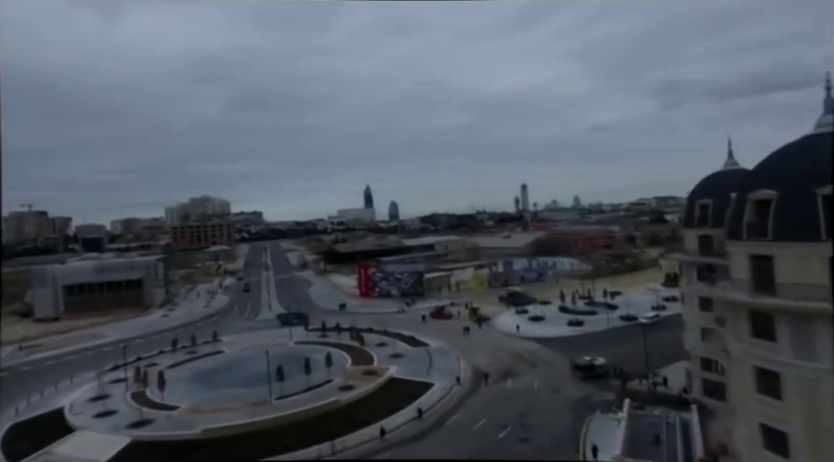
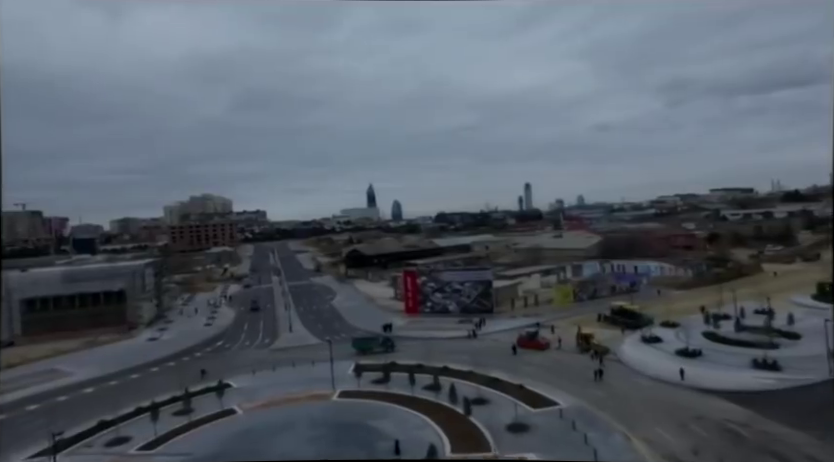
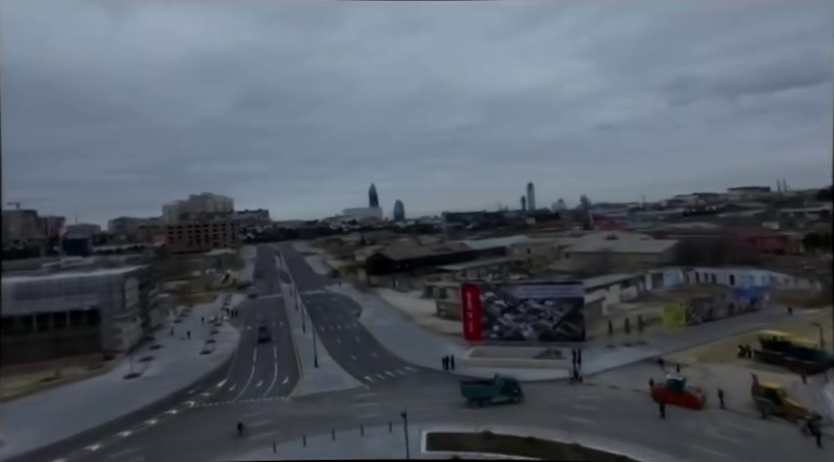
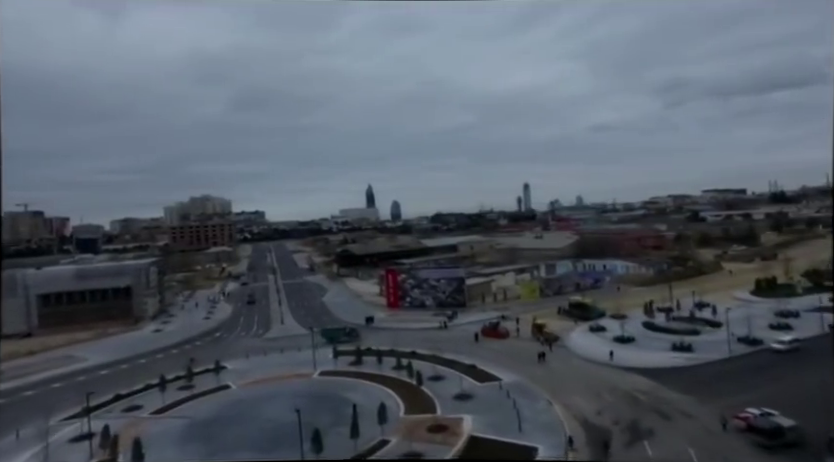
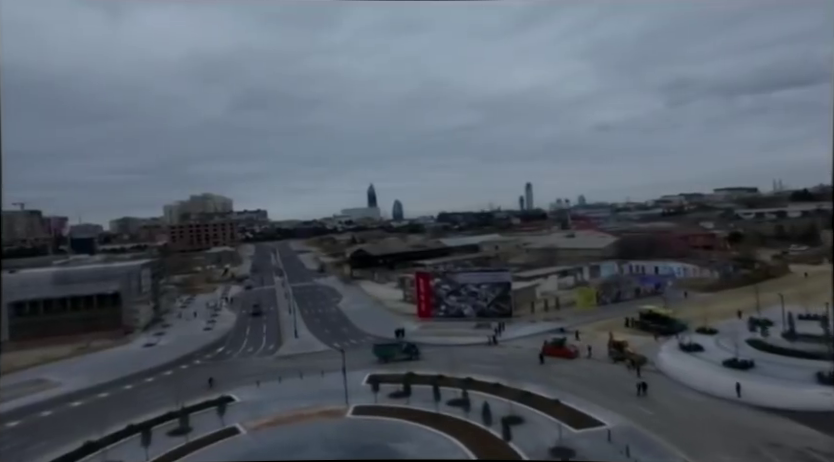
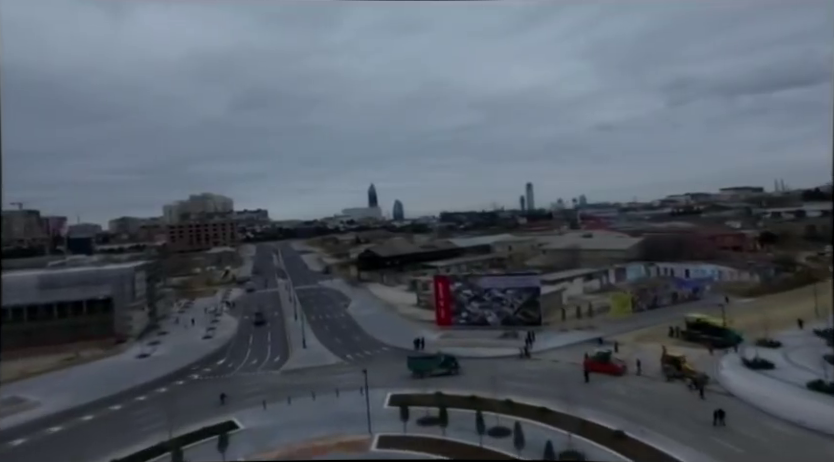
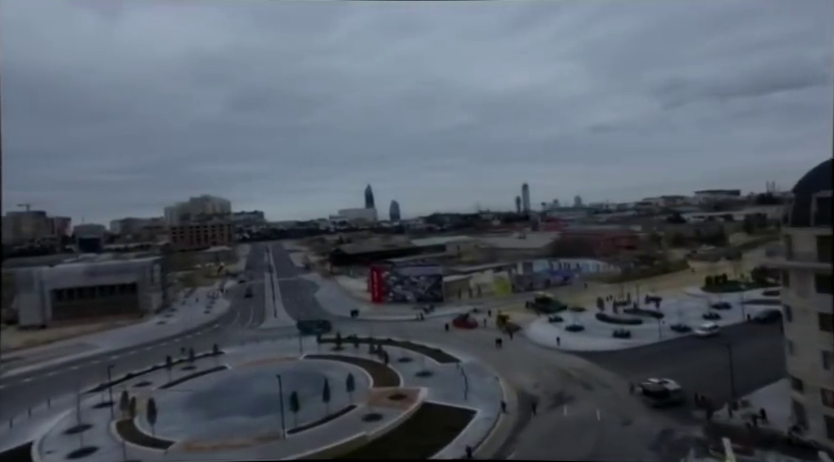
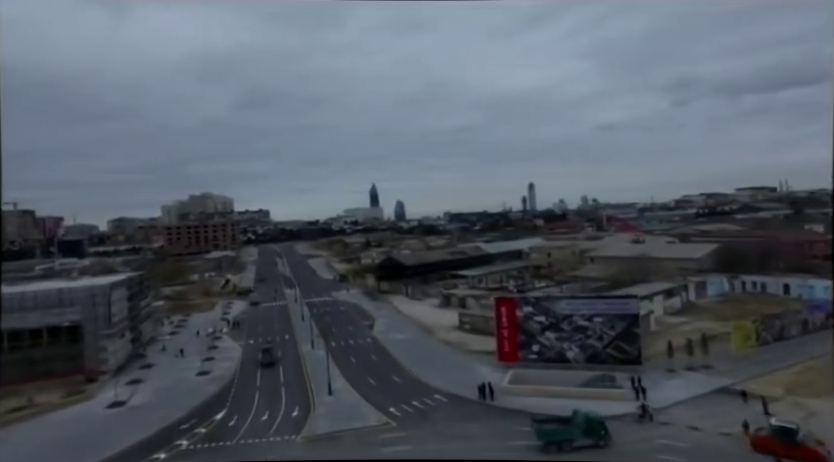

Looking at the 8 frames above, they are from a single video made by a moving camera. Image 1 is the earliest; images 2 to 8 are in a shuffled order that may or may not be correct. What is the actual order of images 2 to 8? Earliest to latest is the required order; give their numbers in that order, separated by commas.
7, 4, 2, 5, 6, 3, 8
